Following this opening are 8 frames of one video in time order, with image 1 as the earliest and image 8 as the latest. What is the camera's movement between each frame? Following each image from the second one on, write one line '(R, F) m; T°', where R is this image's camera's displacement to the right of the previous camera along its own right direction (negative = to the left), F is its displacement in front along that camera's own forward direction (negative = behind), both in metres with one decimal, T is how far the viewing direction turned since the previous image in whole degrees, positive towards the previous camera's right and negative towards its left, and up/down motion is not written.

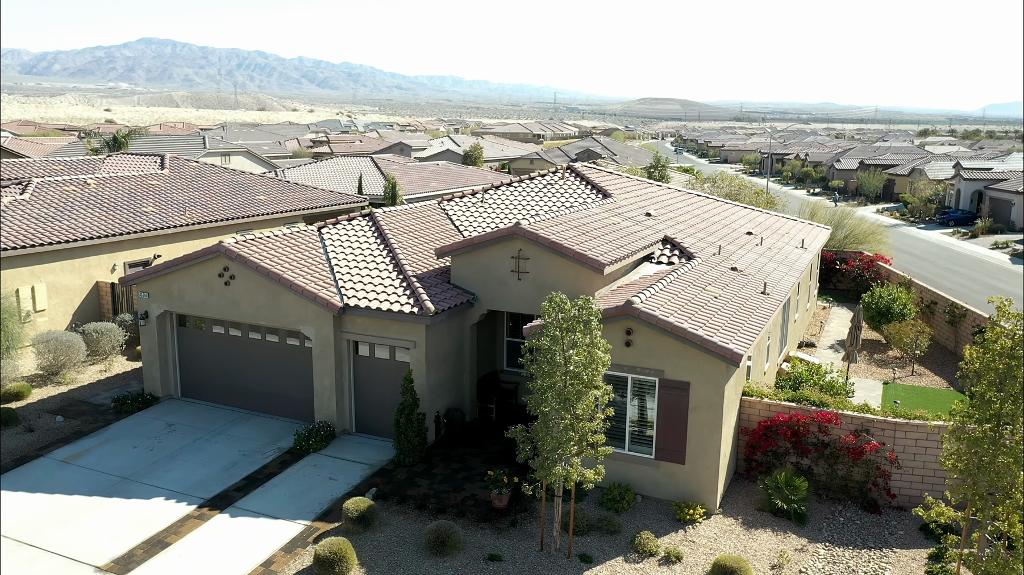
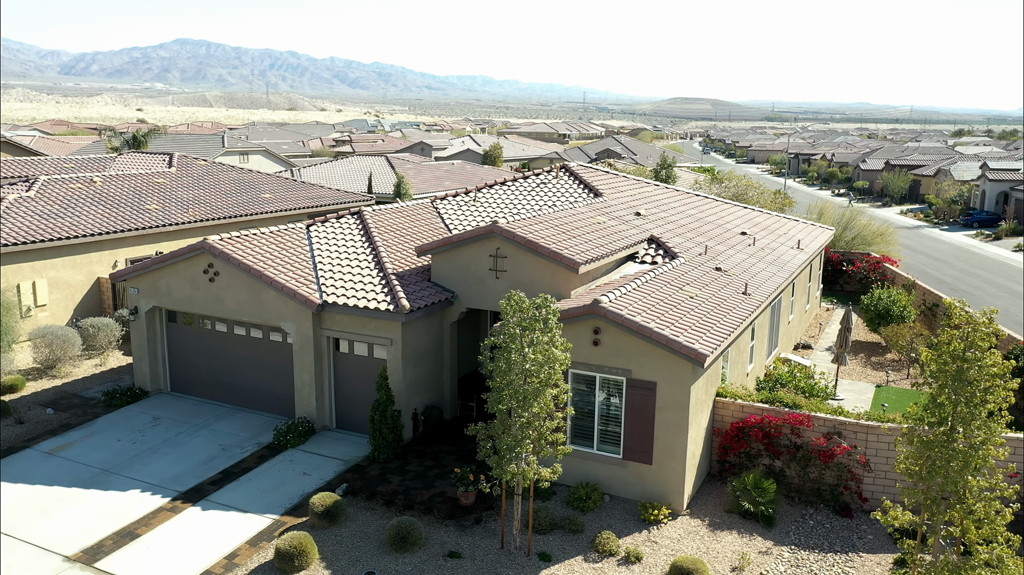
(+1.0, 0.0) m; -2°
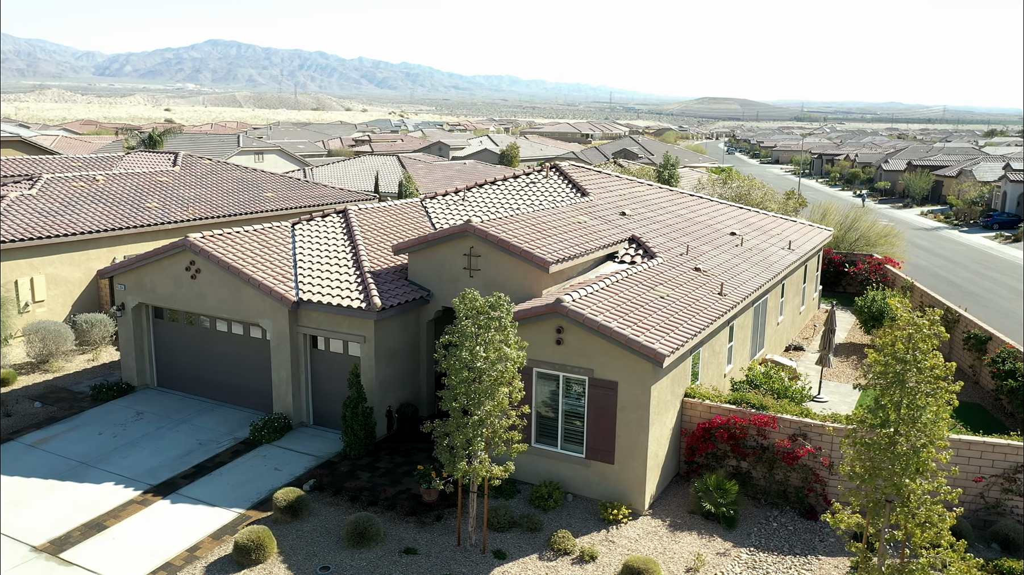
(+1.0, 0.0) m; -2°
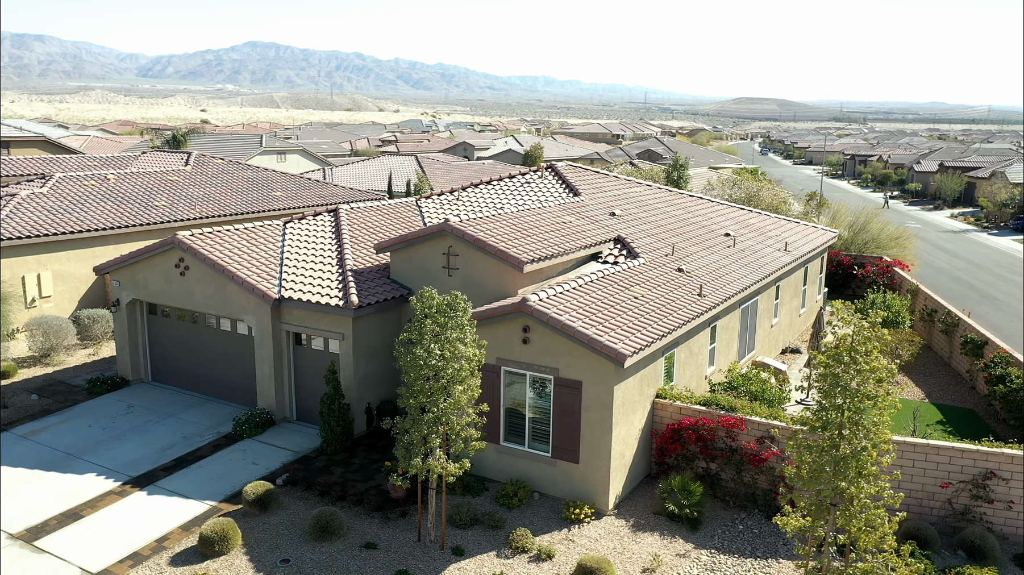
(+1.1, -0.1) m; -2°
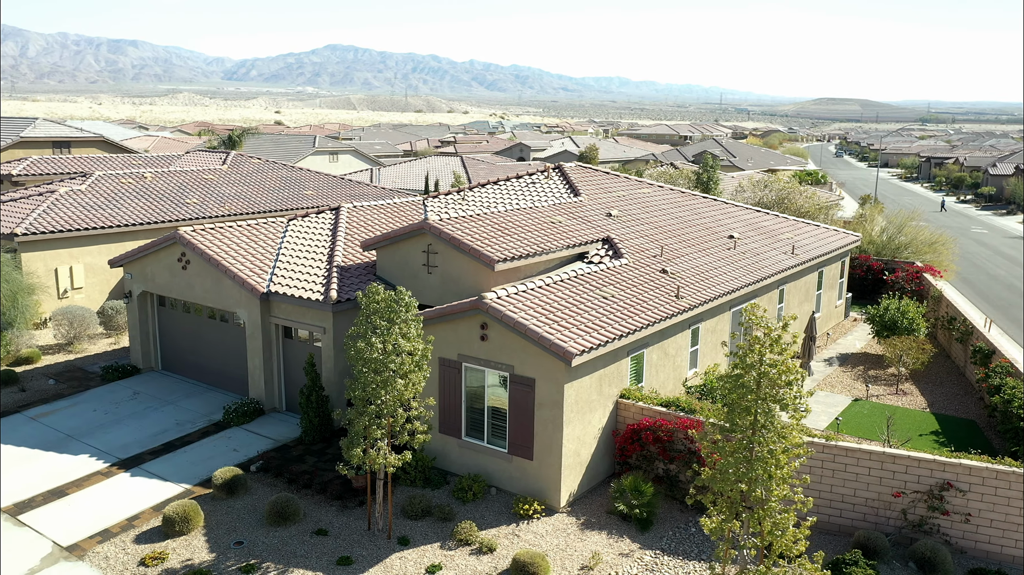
(+1.9, -0.1) m; -5°
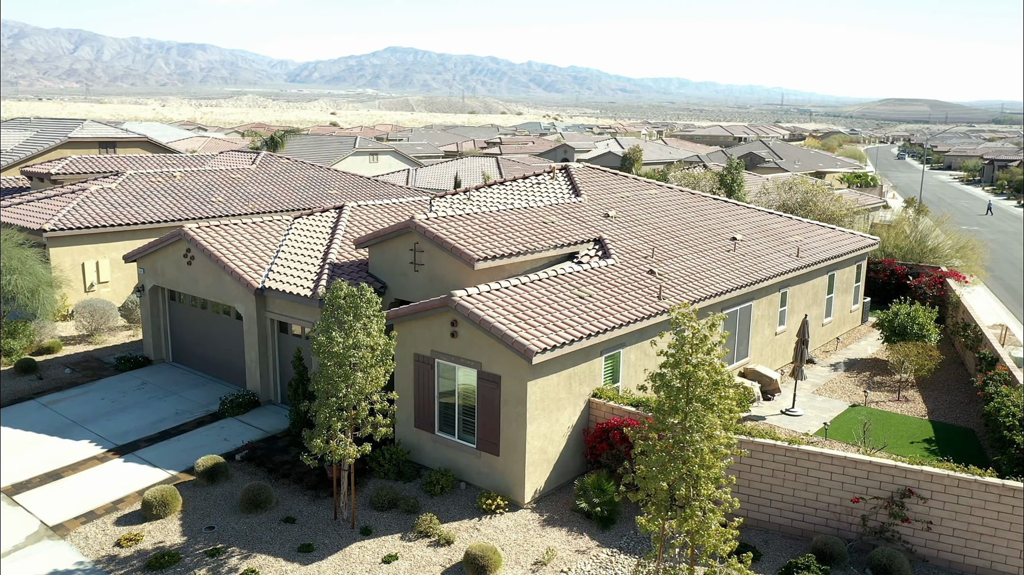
(+1.4, -0.2) m; -4°
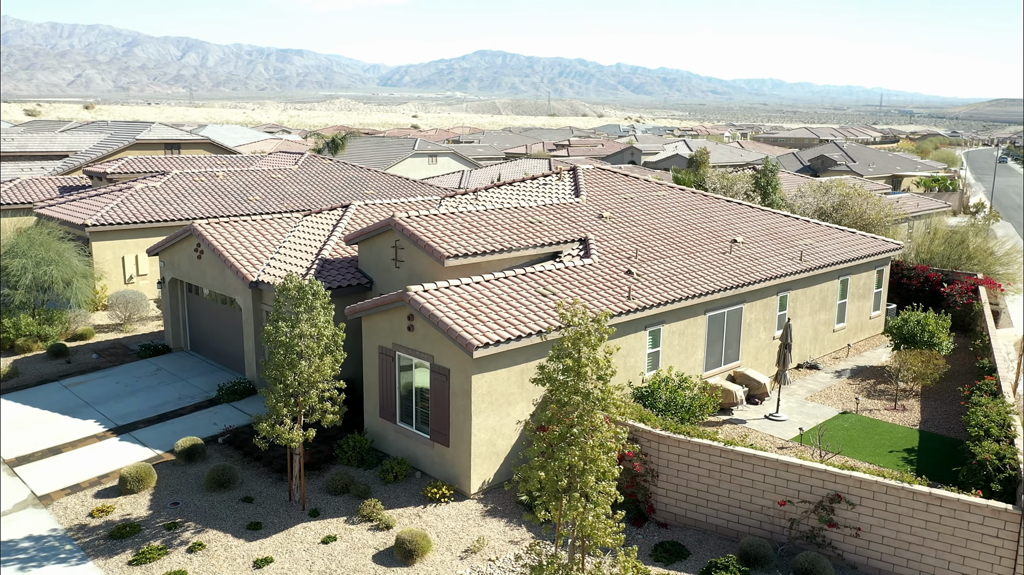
(+2.2, -0.3) m; -6°
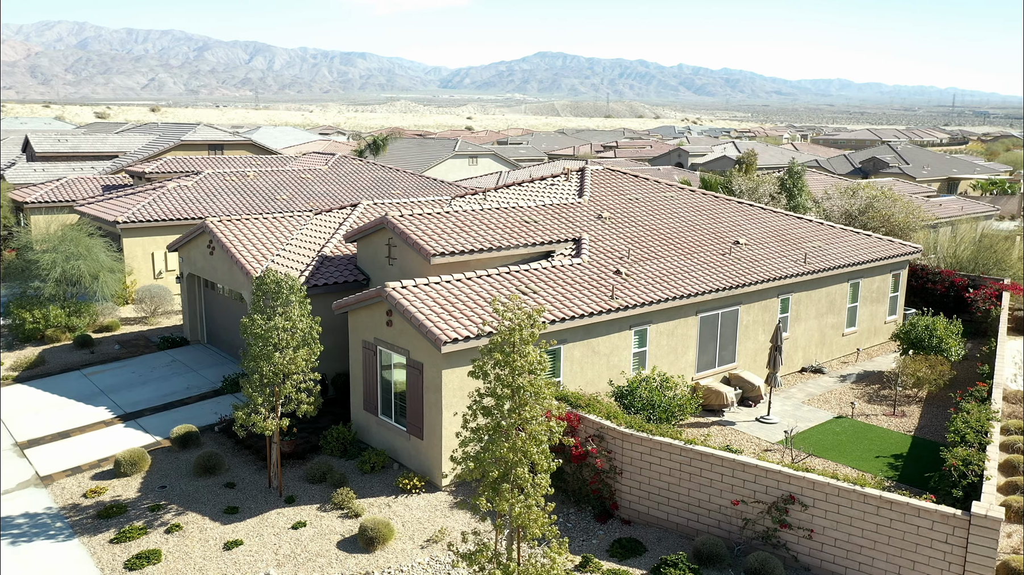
(+1.5, -0.2) m; -4°
